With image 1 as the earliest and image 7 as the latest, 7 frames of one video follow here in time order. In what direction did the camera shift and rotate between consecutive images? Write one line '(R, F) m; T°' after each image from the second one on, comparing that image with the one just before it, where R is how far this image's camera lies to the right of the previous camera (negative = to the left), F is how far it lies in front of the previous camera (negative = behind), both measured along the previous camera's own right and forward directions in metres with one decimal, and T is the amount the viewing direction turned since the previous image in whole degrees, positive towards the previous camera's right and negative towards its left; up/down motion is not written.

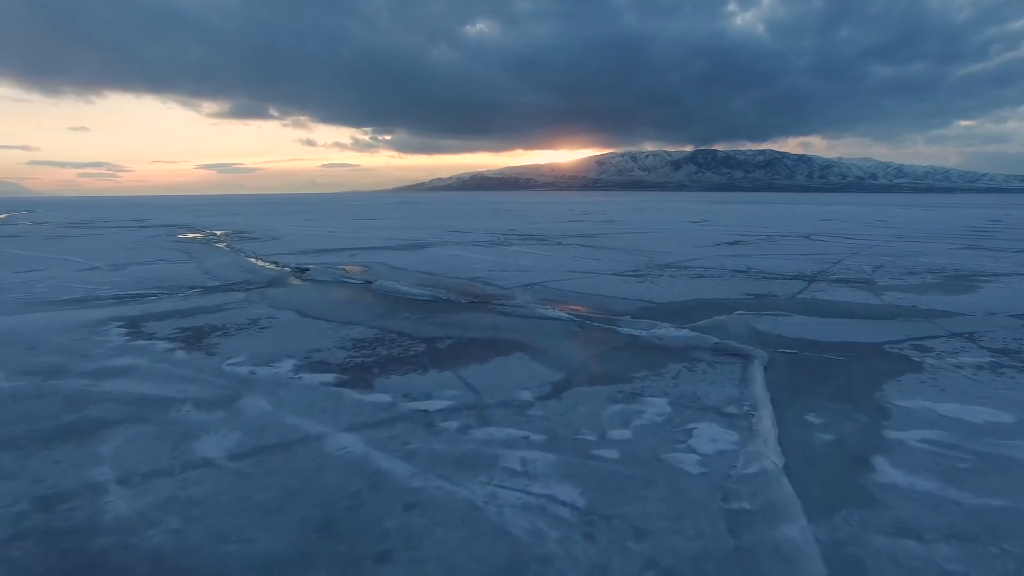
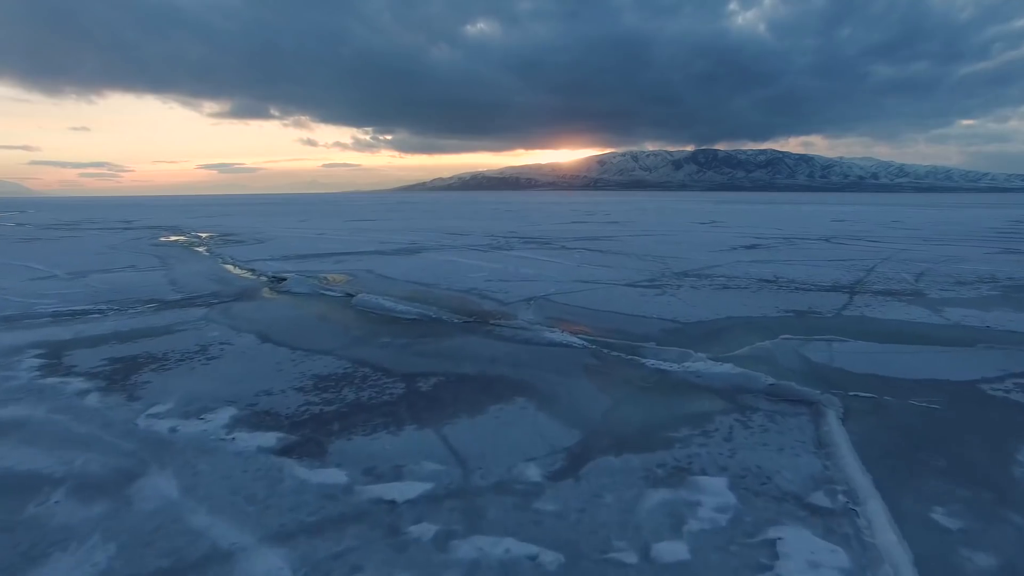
(0.0, +1.3) m; 0°
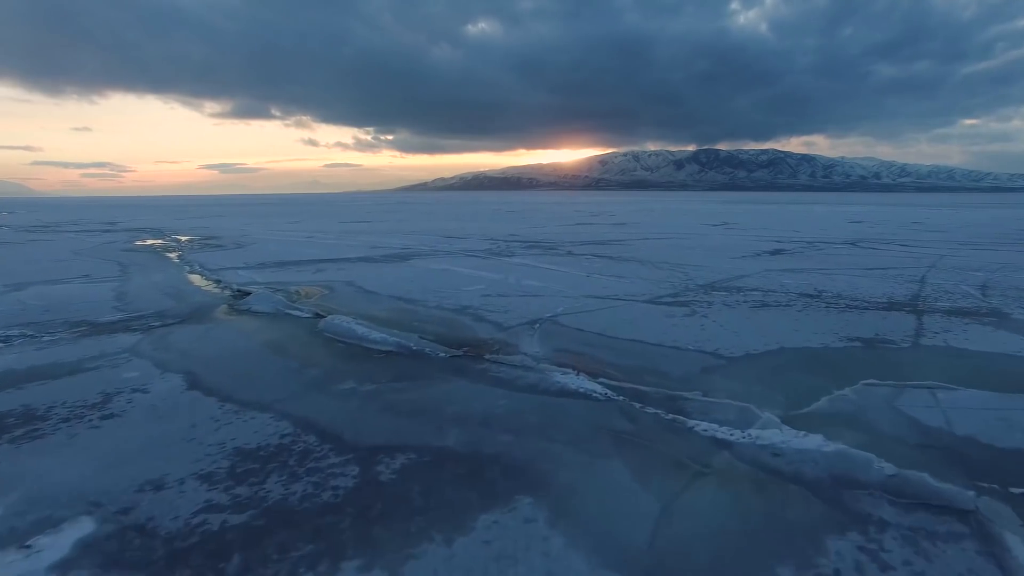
(0.0, +1.6) m; 0°
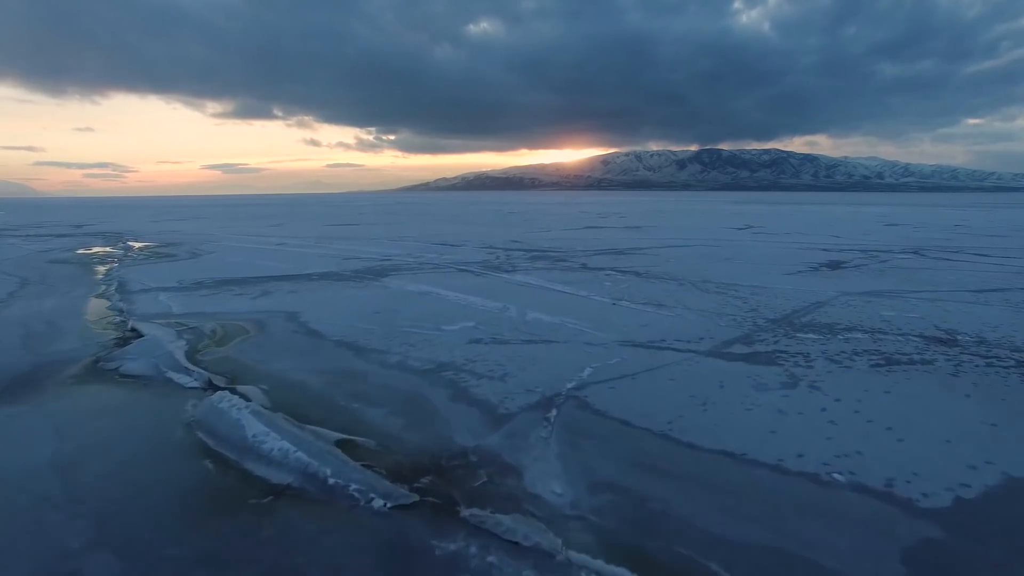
(0.0, +3.0) m; 0°
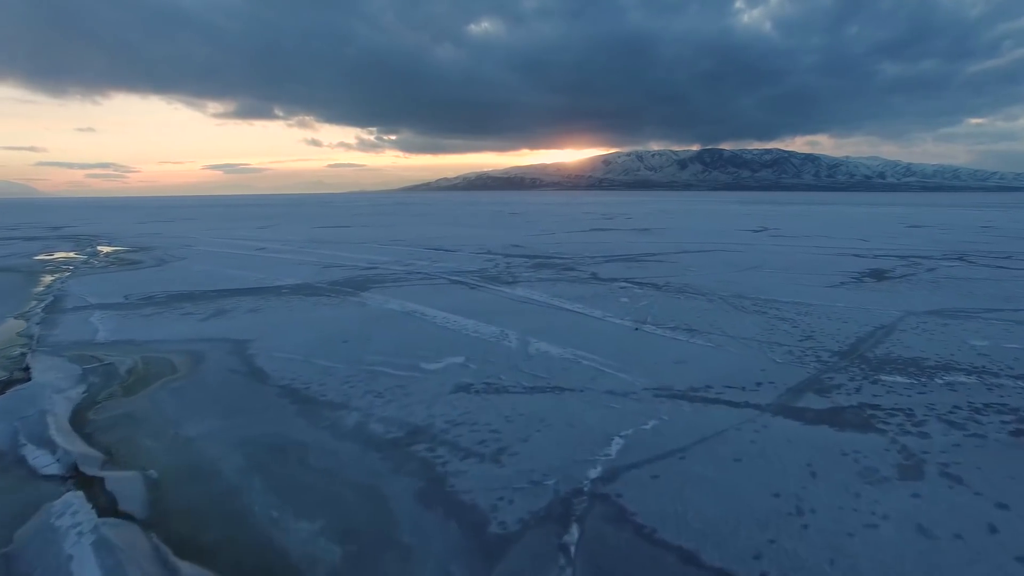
(0.0, +1.7) m; 0°
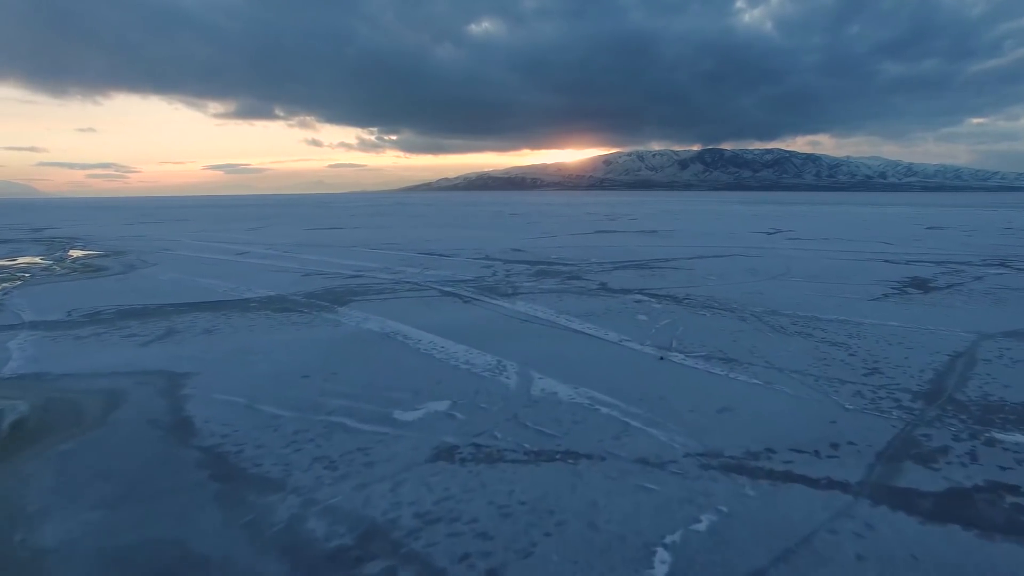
(0.0, +1.3) m; 0°
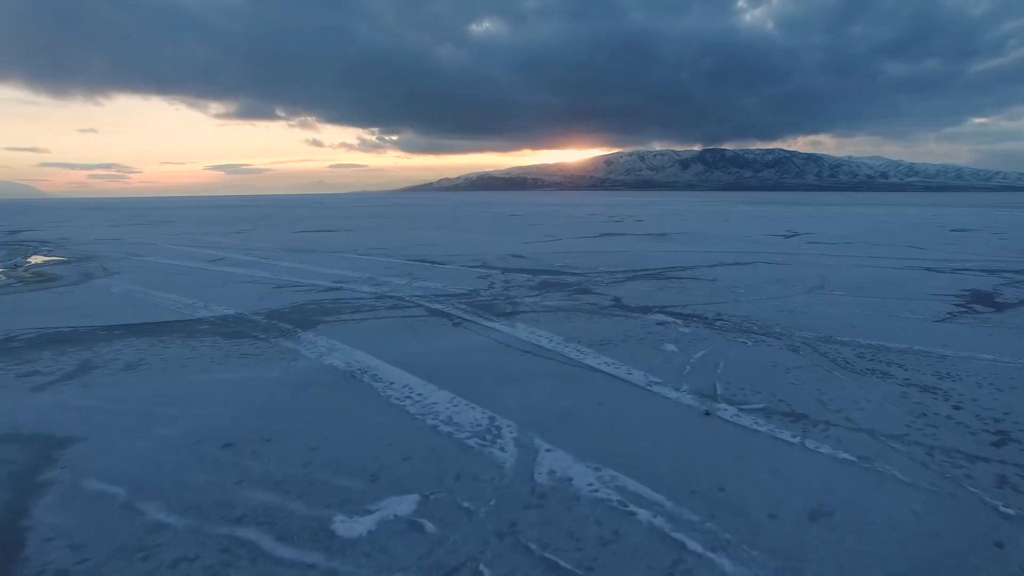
(0.0, +1.6) m; 0°
